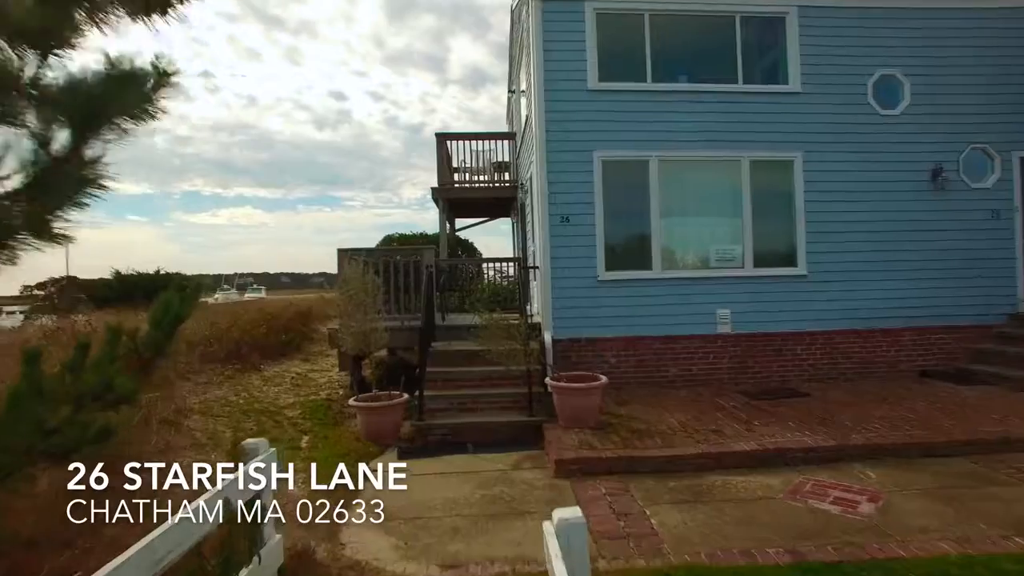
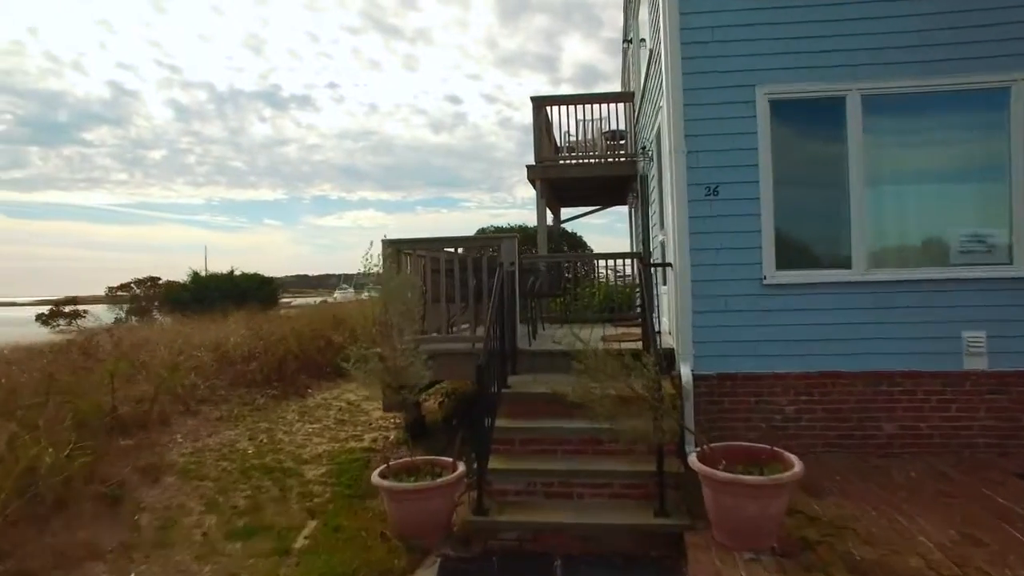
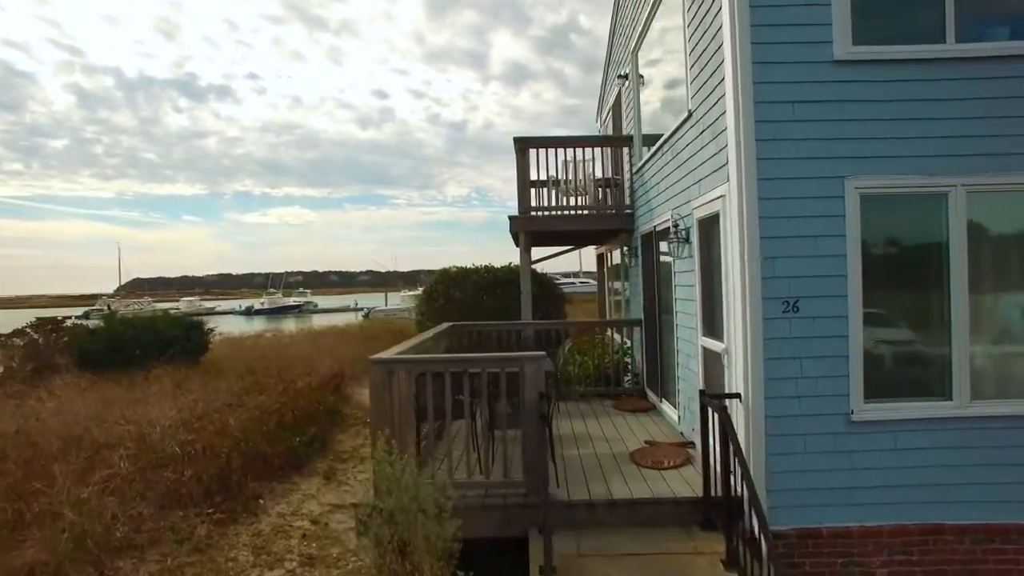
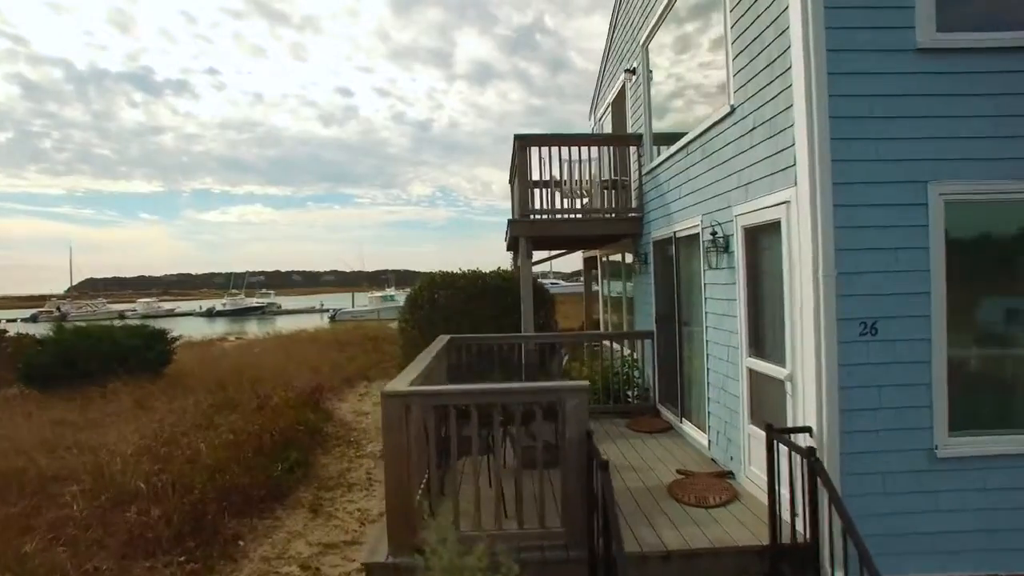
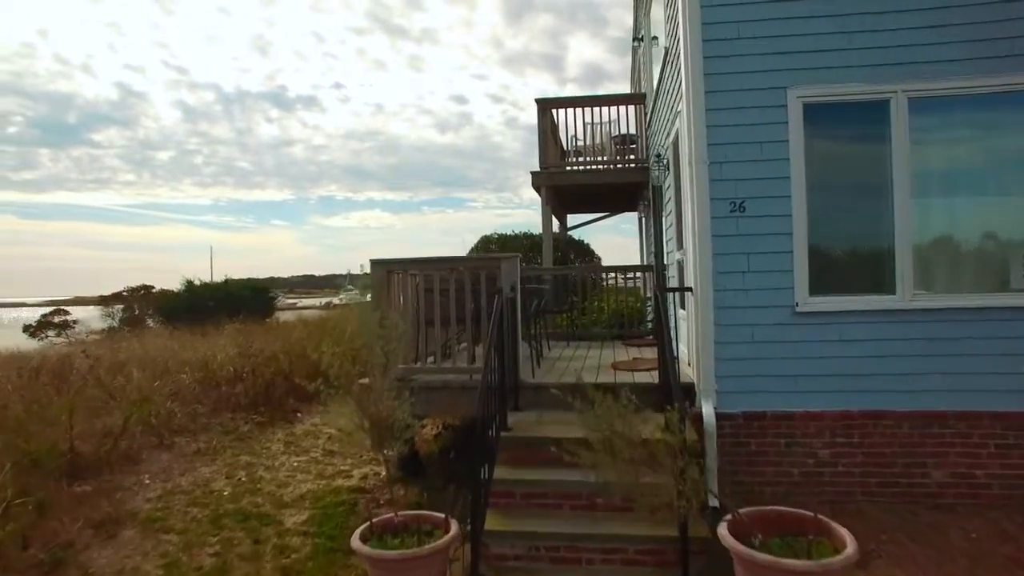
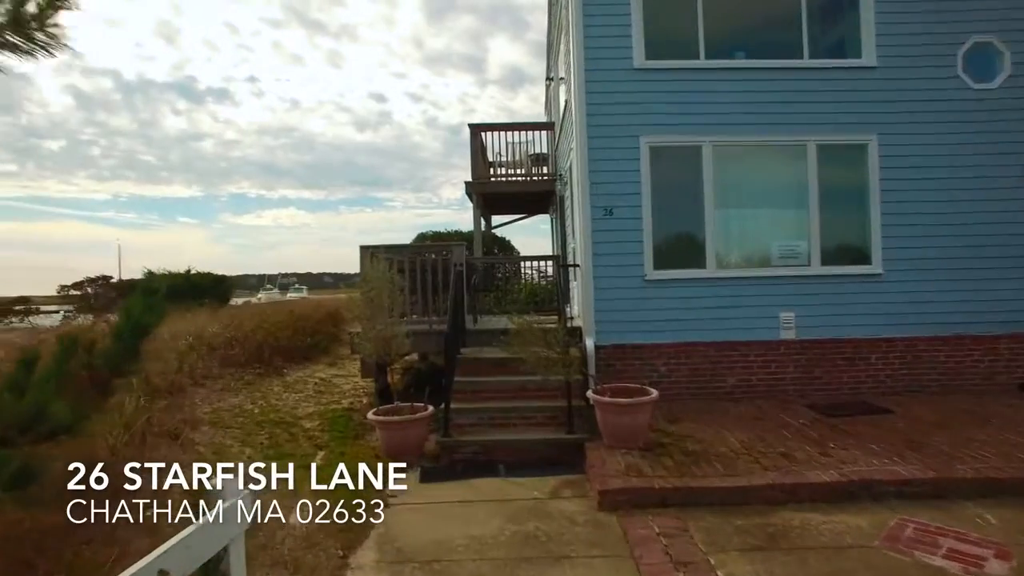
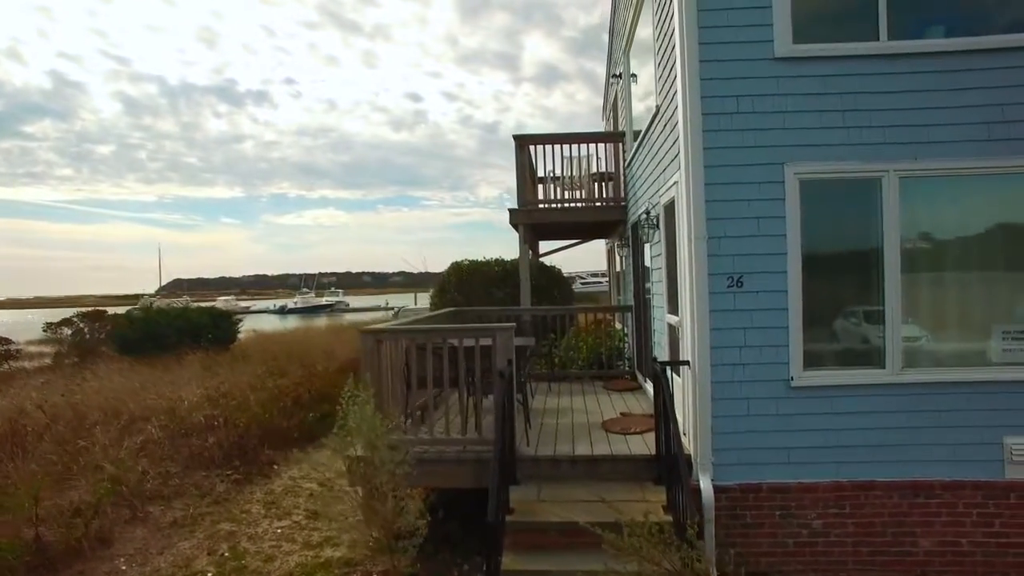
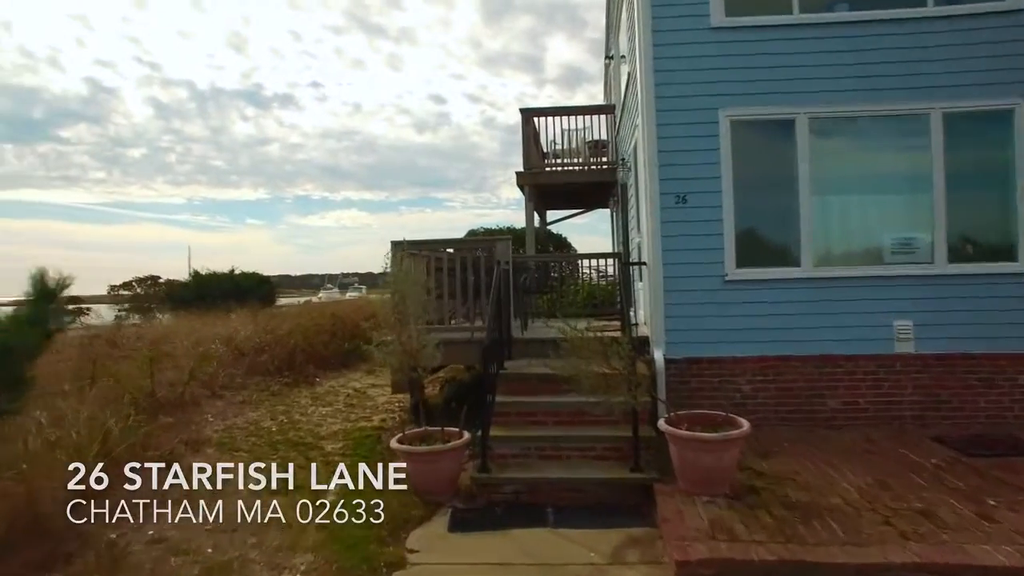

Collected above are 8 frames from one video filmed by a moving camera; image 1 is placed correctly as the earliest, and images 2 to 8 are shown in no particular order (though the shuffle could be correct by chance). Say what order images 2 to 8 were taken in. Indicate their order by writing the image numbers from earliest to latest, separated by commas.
6, 8, 2, 5, 7, 3, 4
